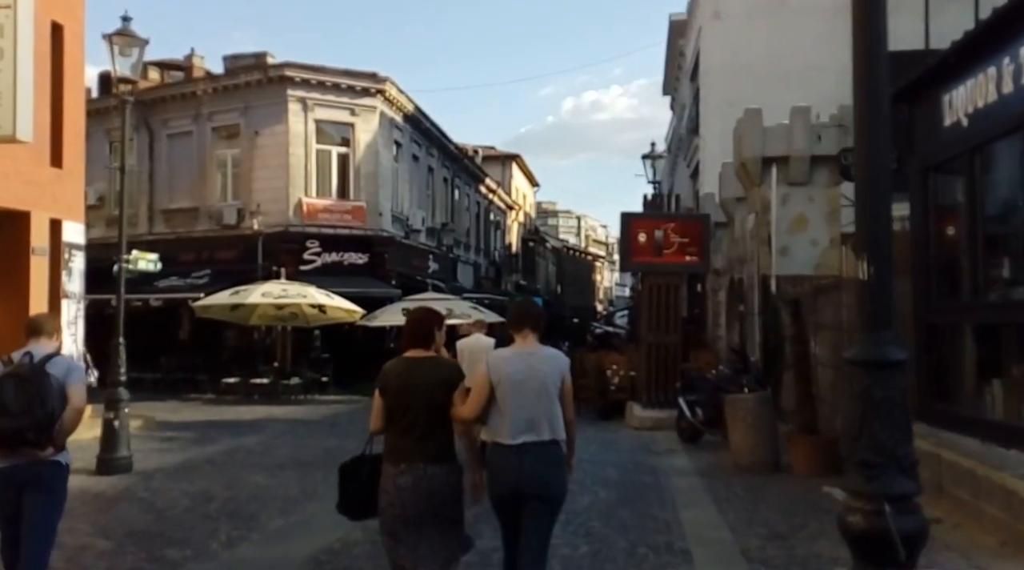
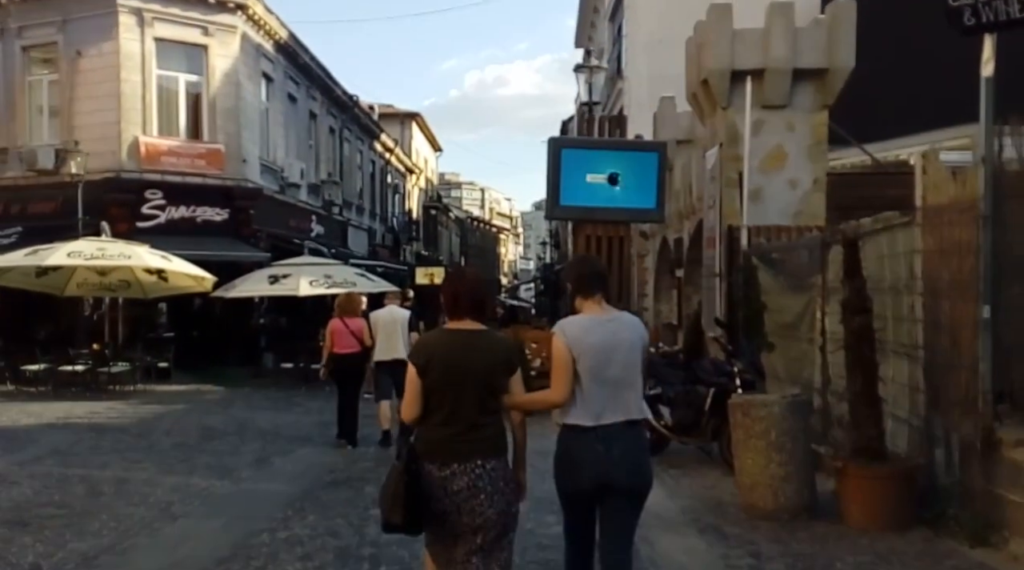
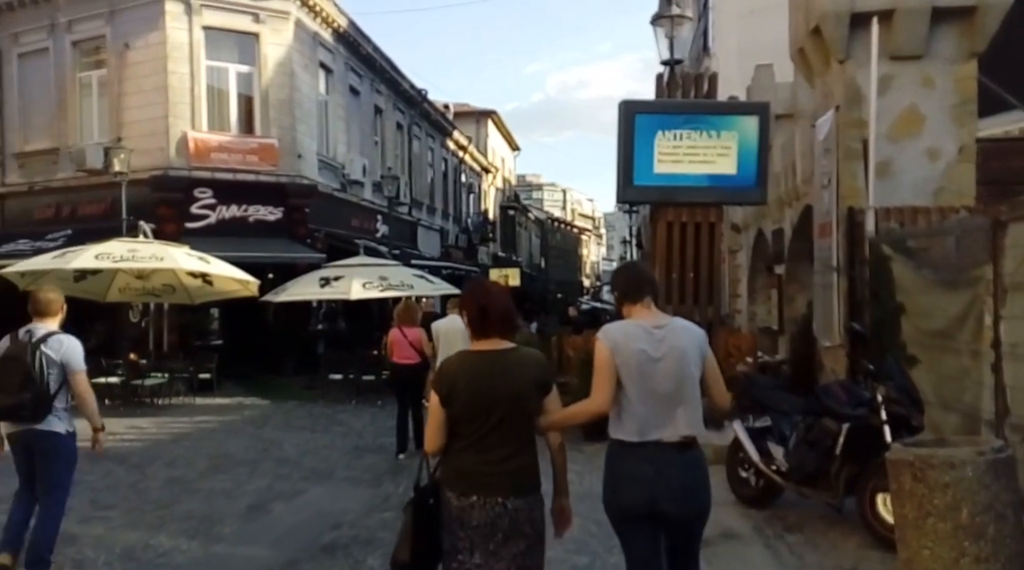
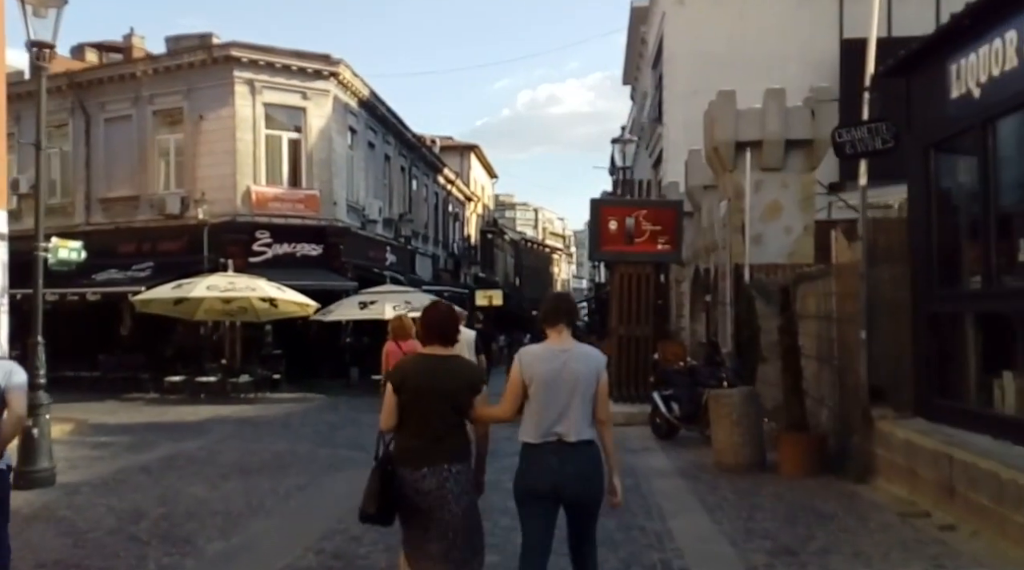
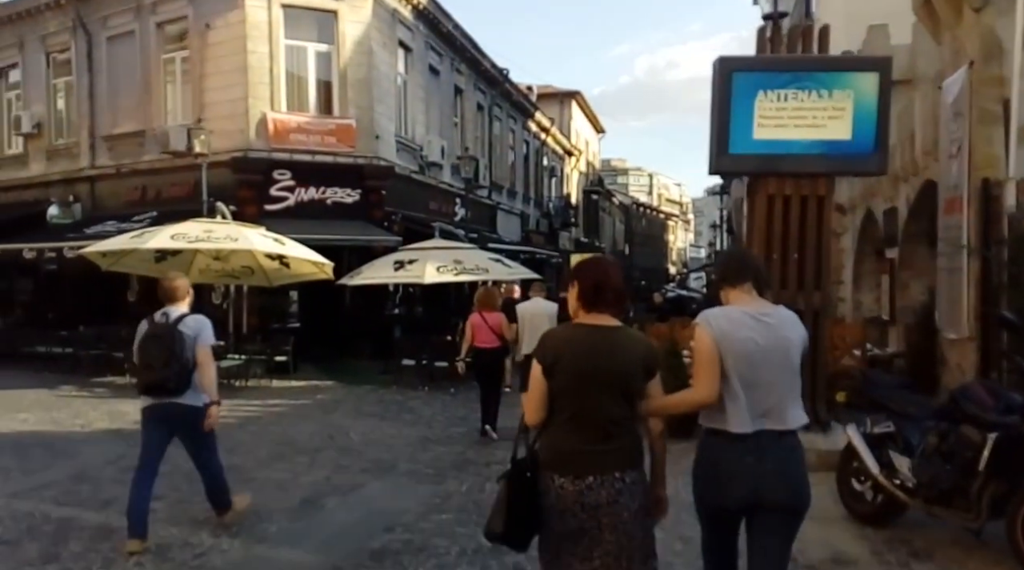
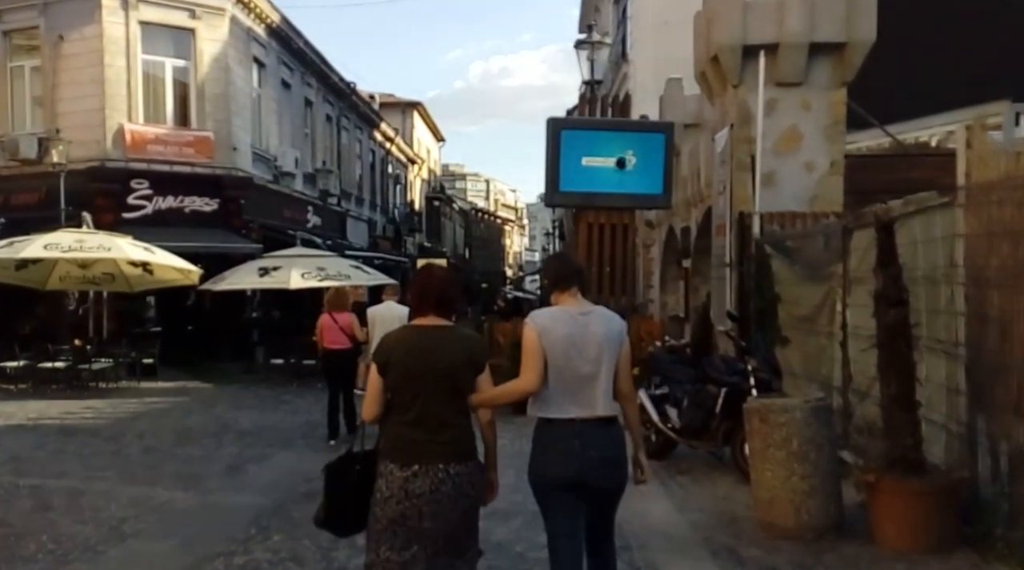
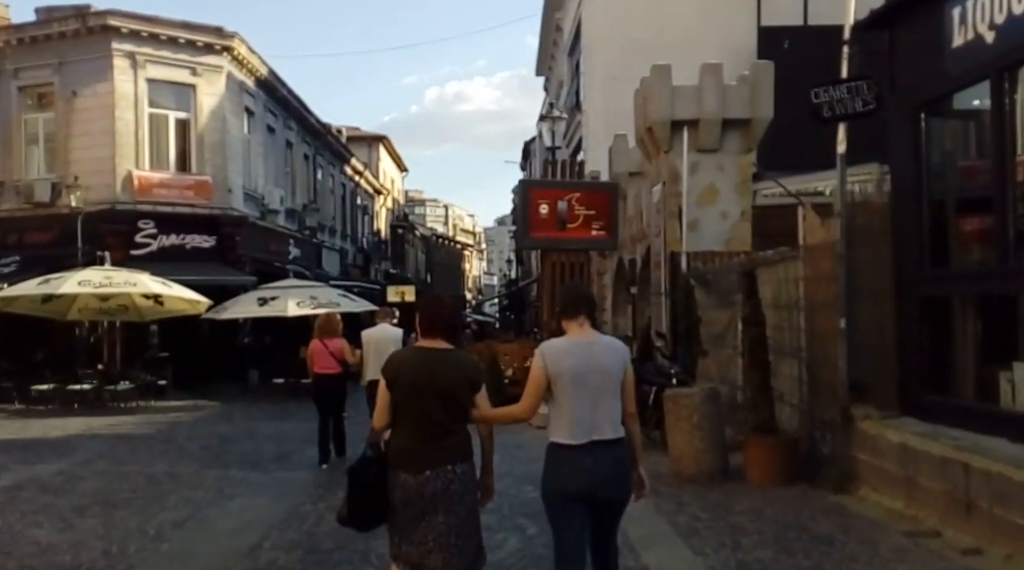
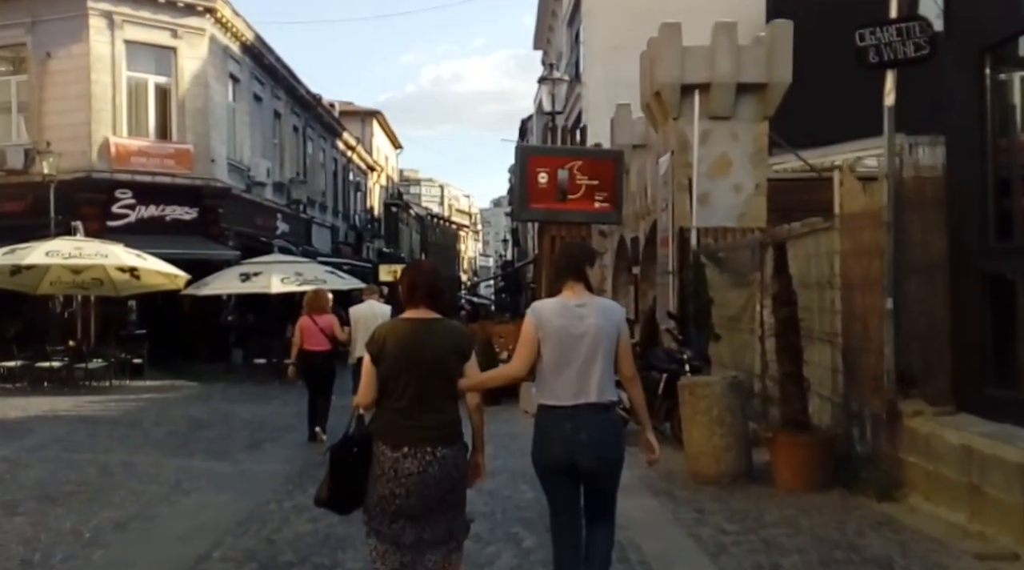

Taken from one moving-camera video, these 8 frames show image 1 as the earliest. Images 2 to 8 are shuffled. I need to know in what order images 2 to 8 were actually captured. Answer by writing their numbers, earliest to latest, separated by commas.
4, 7, 8, 2, 6, 3, 5
